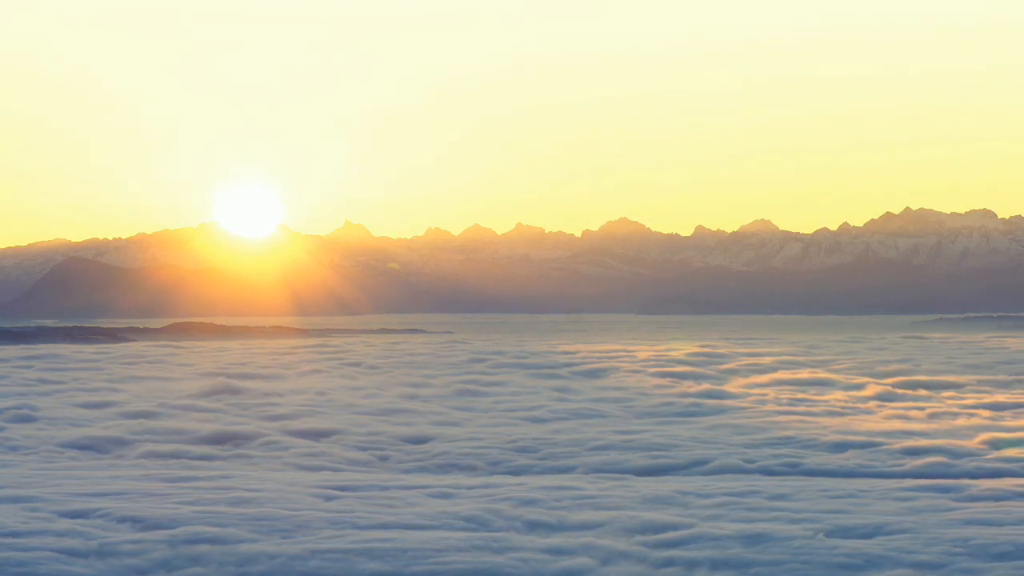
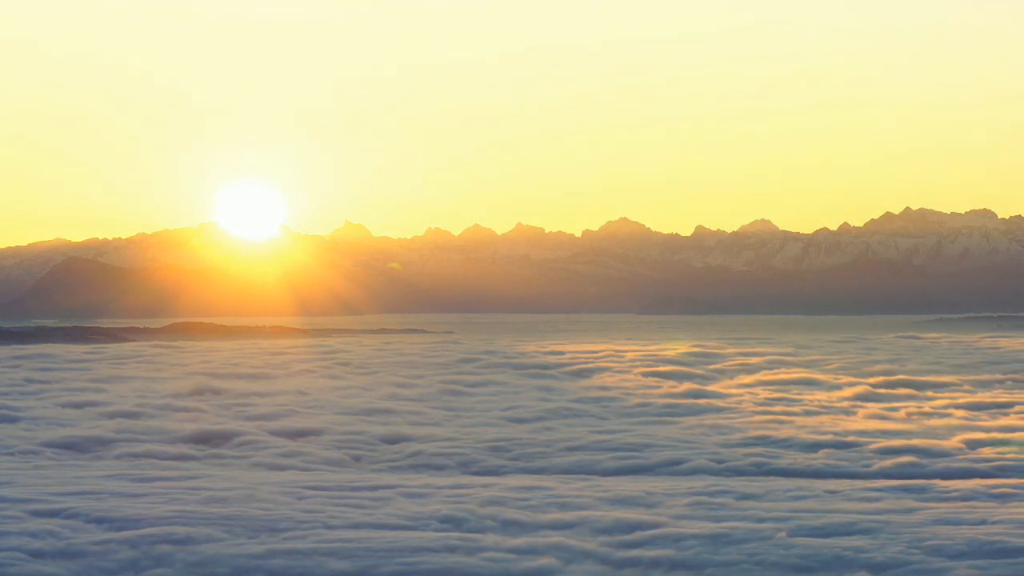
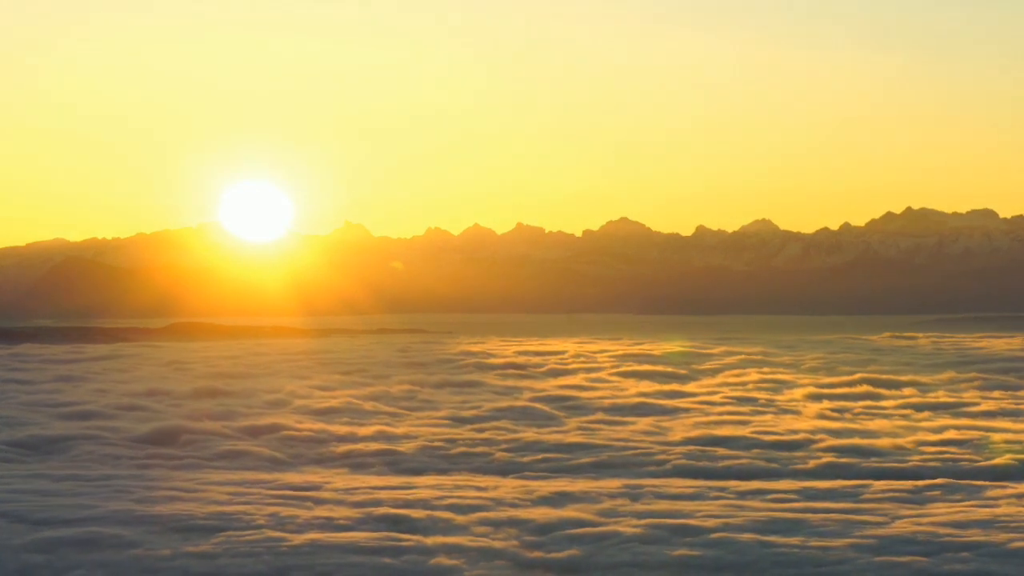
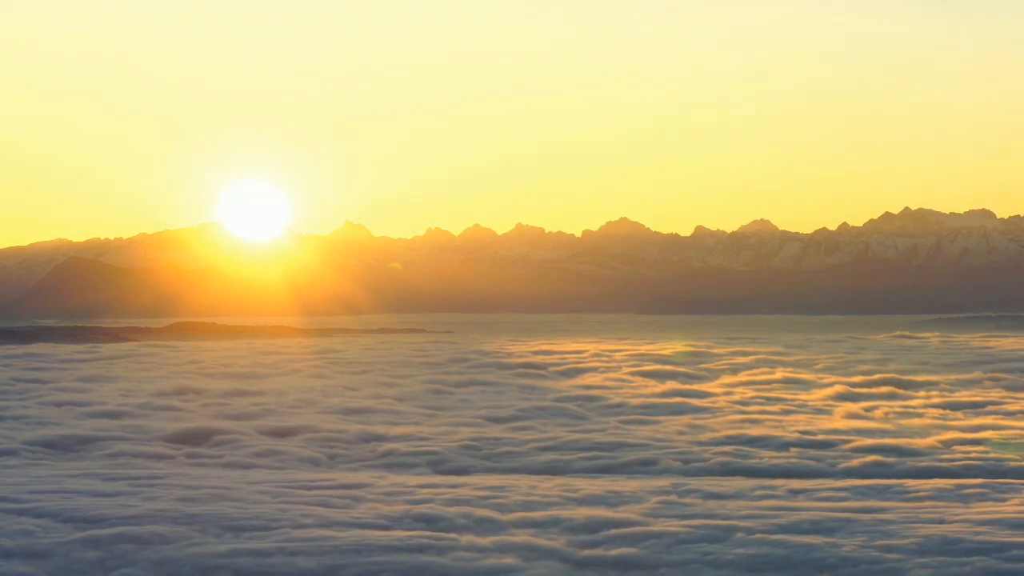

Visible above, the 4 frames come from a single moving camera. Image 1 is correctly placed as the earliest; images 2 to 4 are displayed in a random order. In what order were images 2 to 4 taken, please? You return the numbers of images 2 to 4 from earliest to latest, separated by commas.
2, 4, 3
